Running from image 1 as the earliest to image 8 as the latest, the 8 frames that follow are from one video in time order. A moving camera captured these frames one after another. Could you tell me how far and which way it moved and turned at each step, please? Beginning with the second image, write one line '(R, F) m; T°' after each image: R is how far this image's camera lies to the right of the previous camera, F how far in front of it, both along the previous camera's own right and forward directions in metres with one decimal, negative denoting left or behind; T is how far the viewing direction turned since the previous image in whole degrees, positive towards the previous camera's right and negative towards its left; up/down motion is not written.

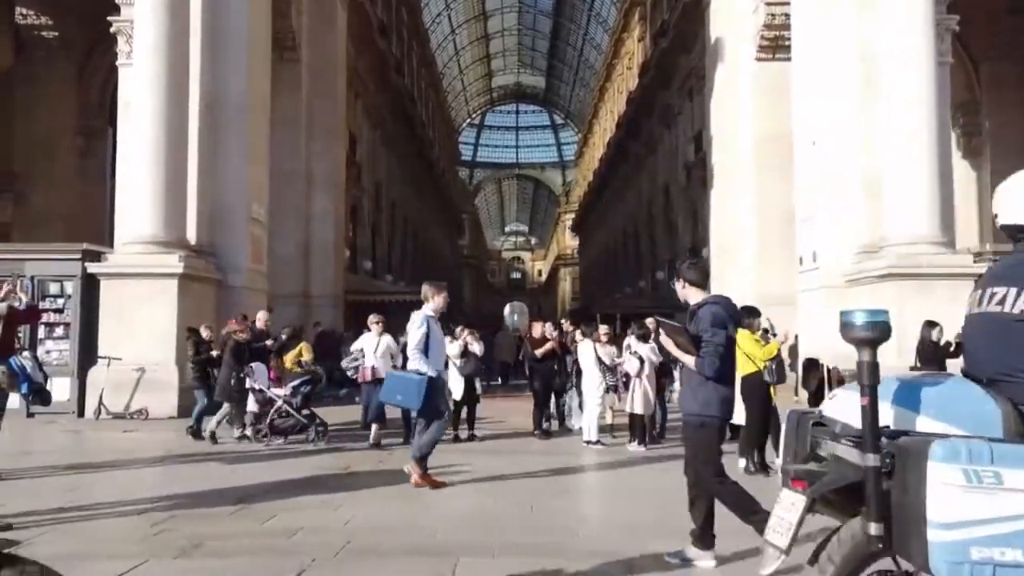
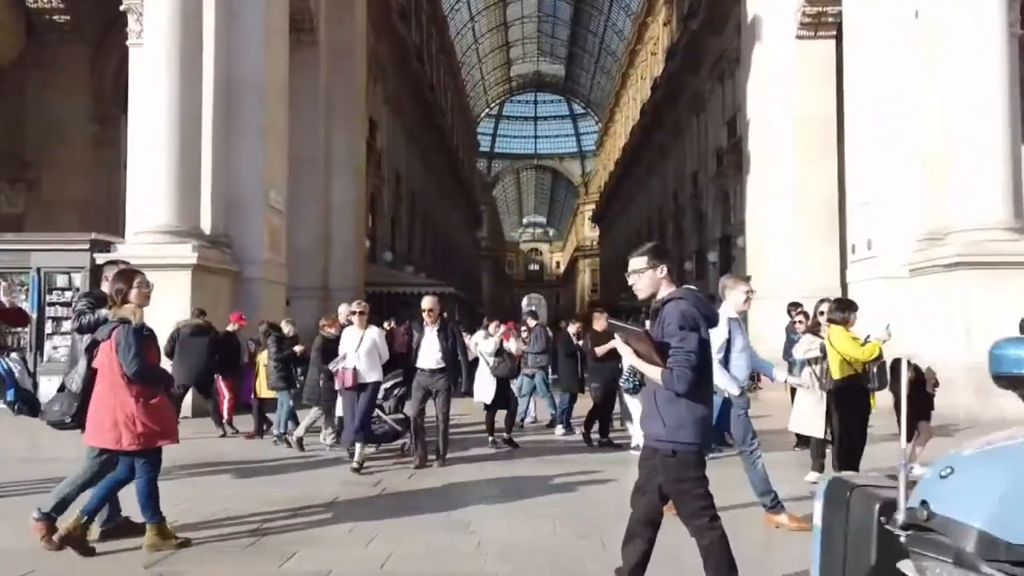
(-0.3, +1.0) m; -1°
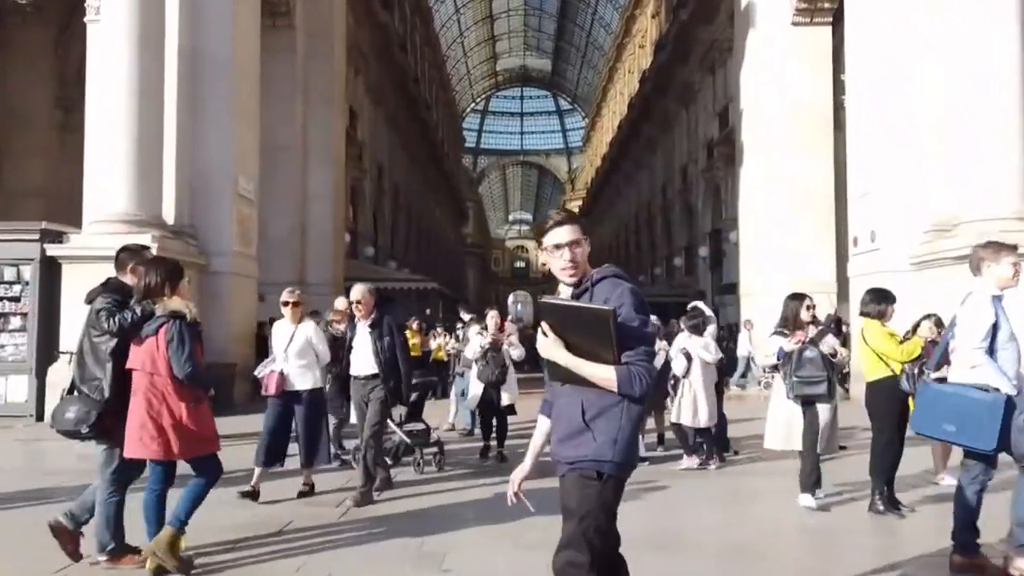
(0.0, +0.9) m; +1°
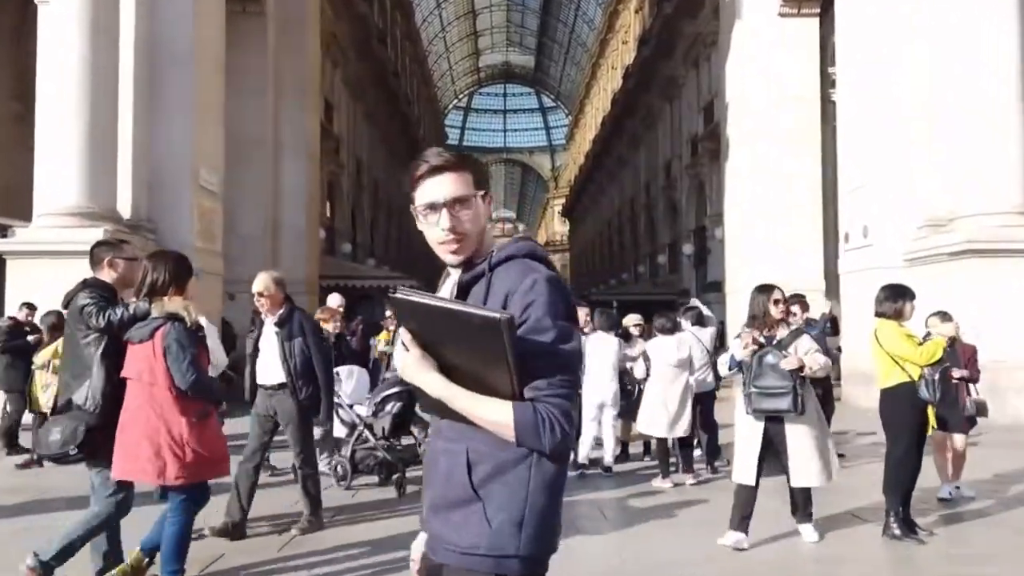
(+0.1, +0.7) m; +1°
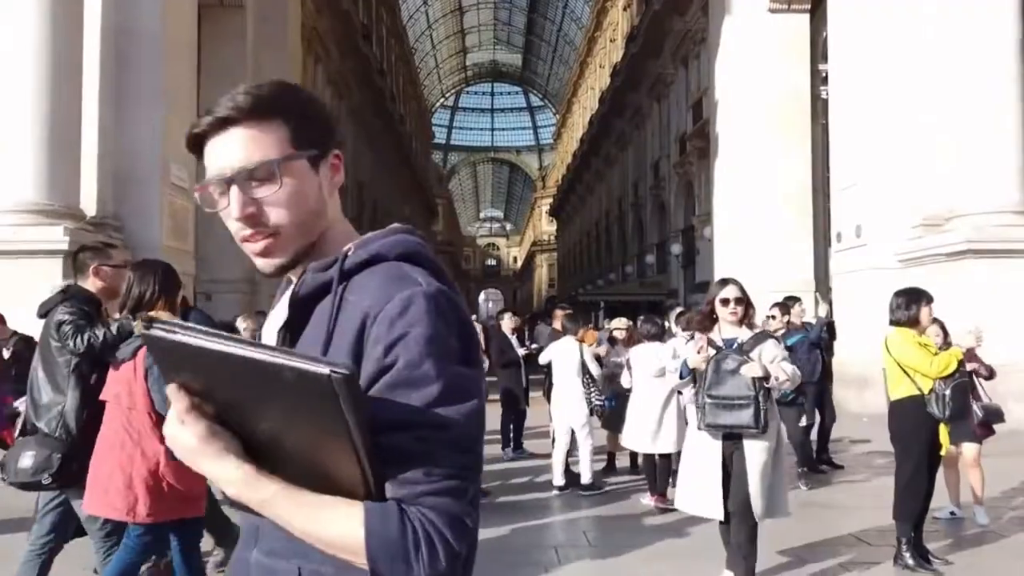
(+0.1, +0.5) m; +1°
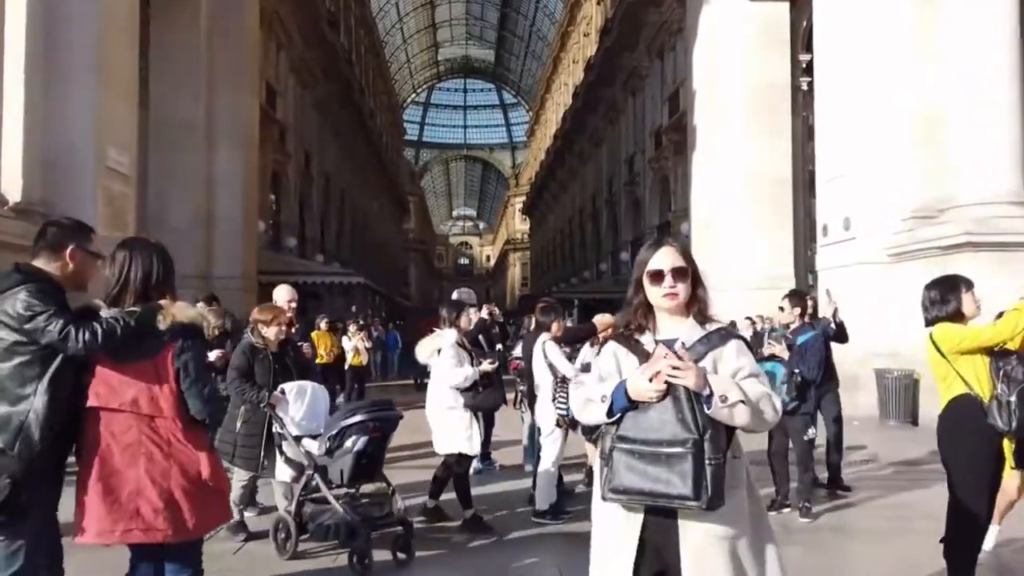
(+0.1, +0.9) m; +2°
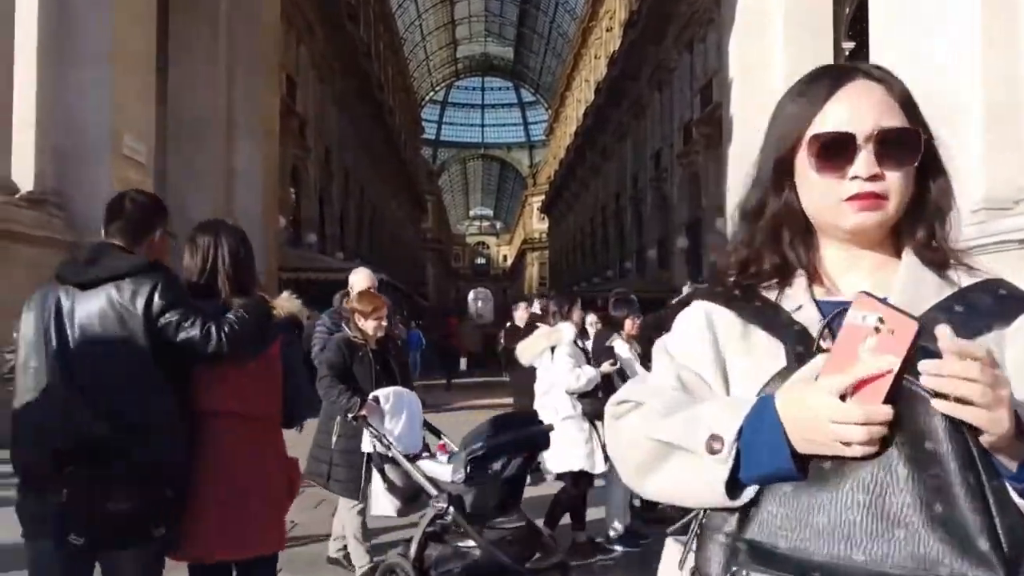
(-0.3, +0.8) m; -1°
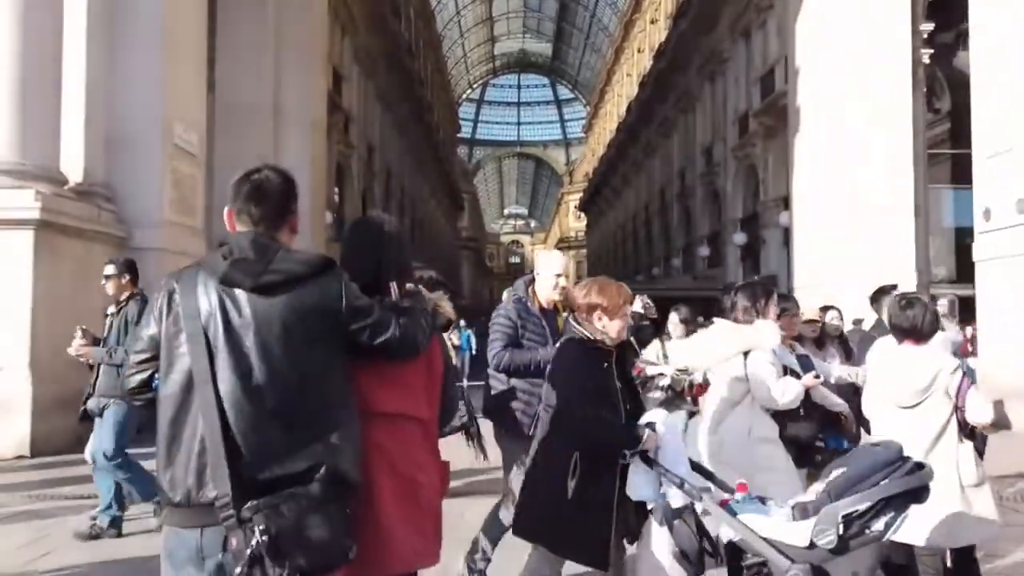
(-0.6, +0.8) m; -2°
